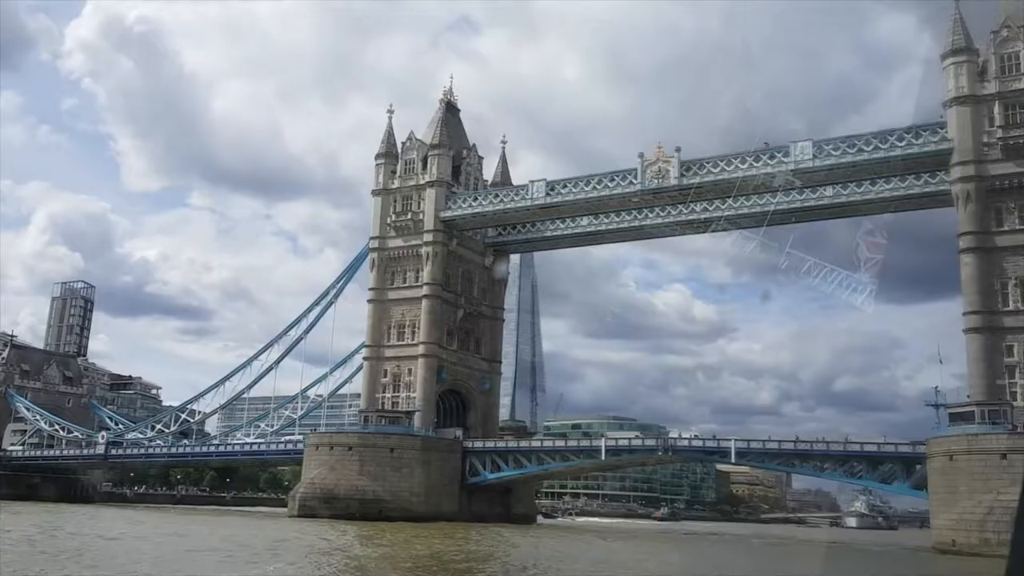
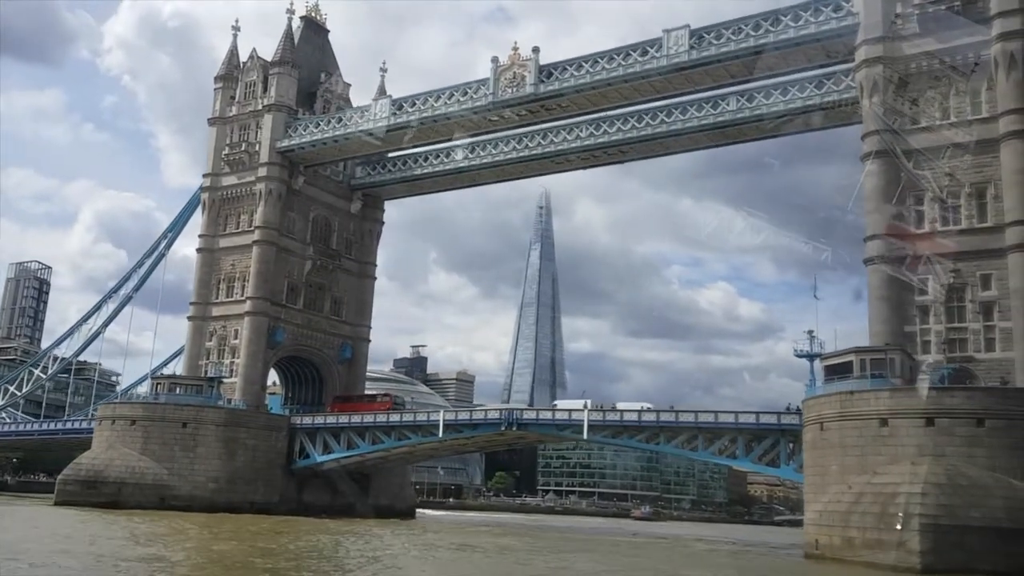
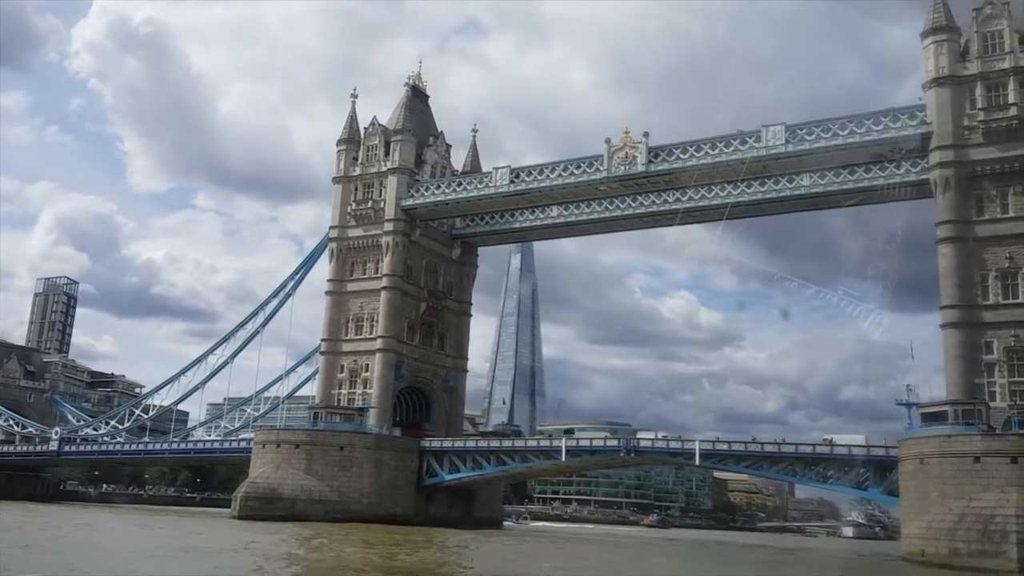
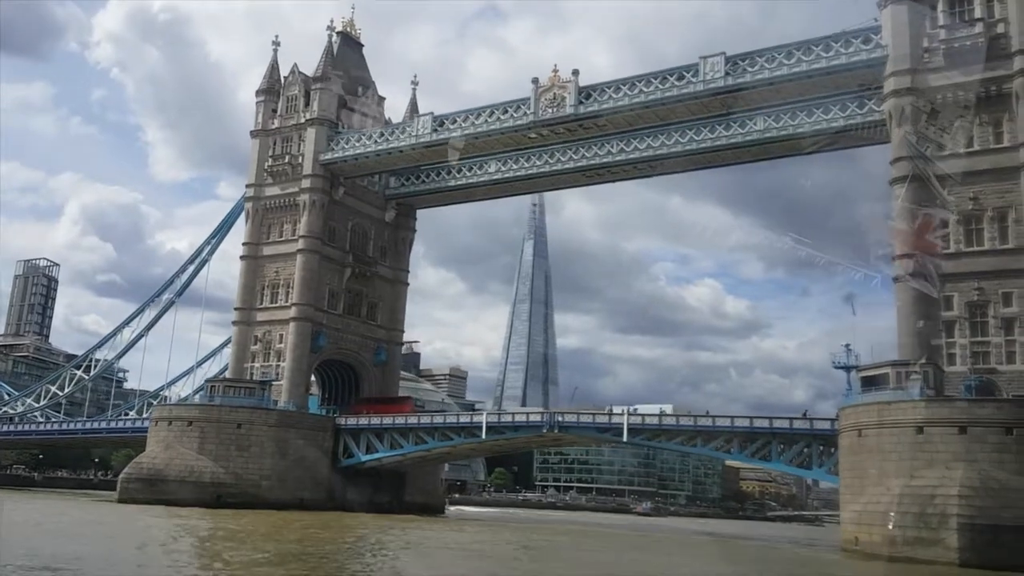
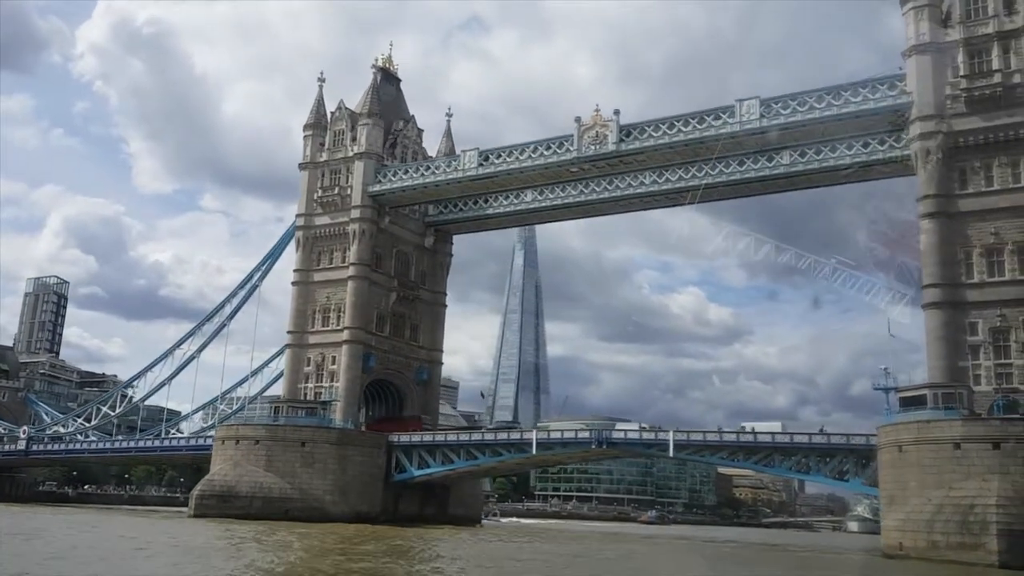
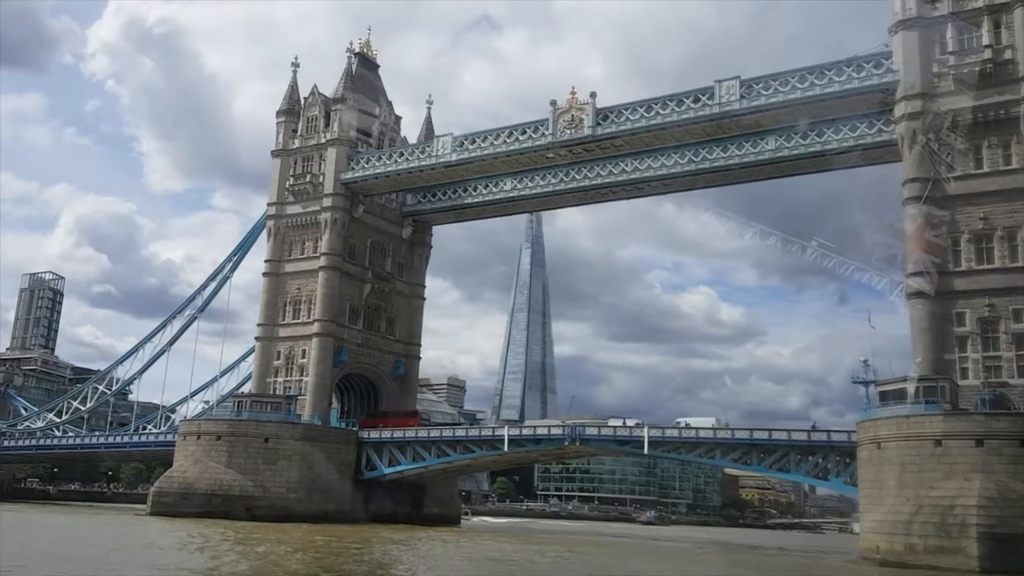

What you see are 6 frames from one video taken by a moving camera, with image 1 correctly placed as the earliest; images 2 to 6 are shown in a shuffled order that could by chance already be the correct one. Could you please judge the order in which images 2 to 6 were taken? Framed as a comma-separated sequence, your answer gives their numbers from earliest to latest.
3, 5, 6, 4, 2
